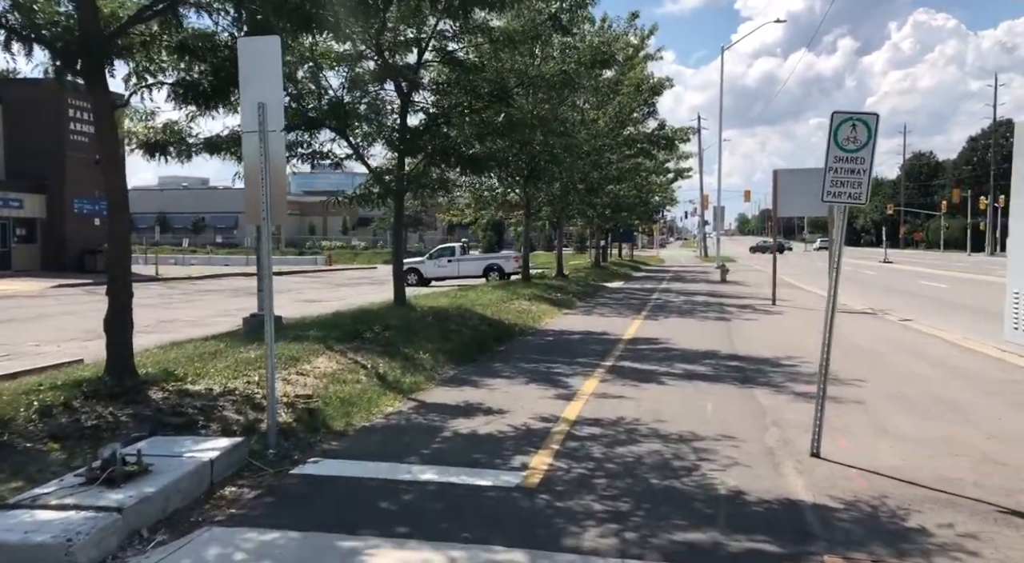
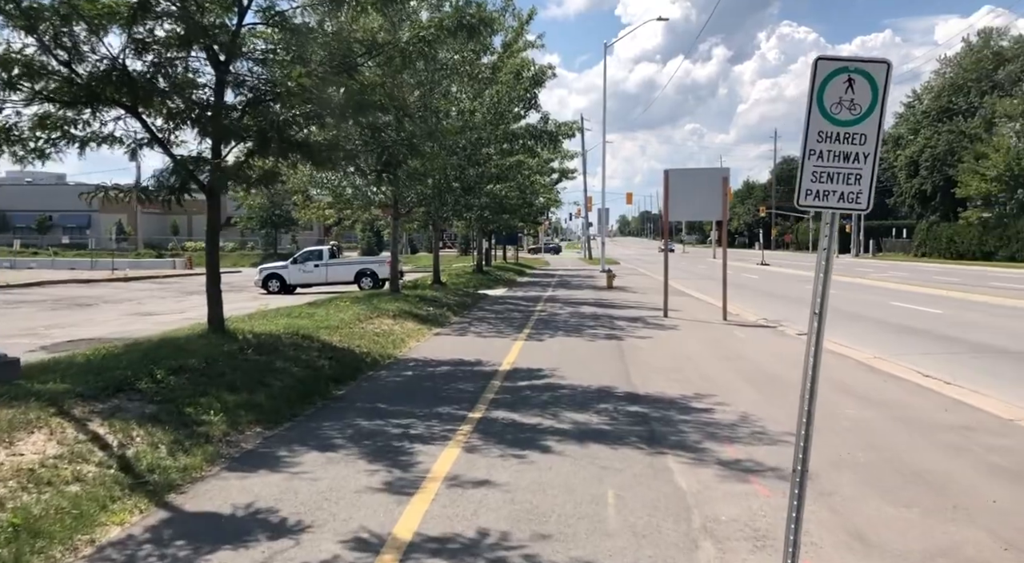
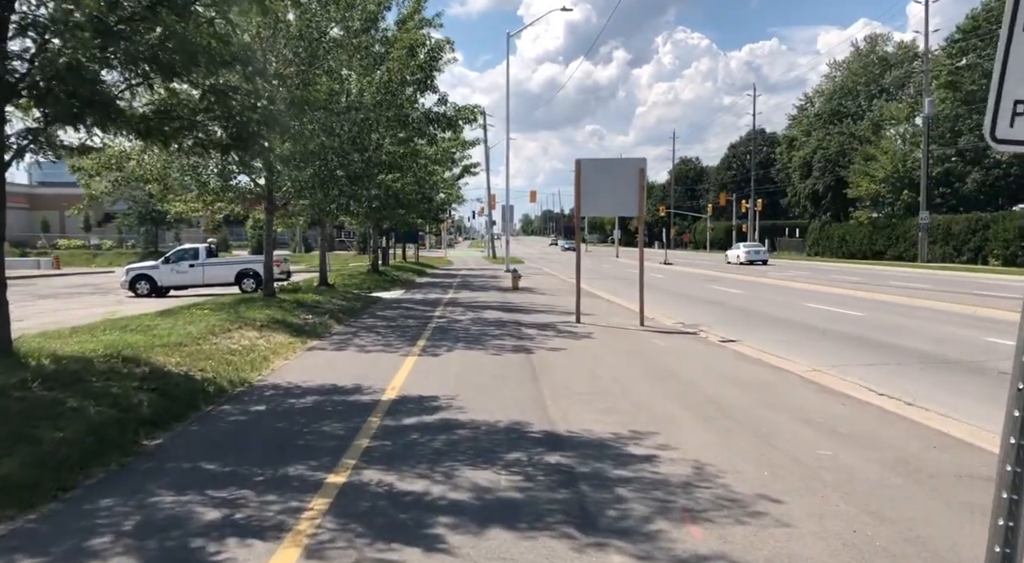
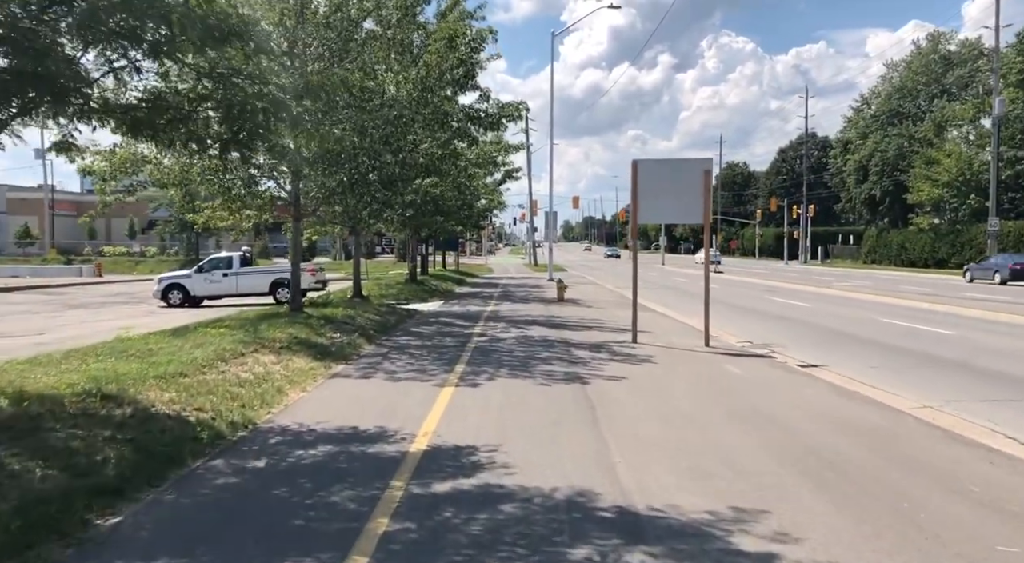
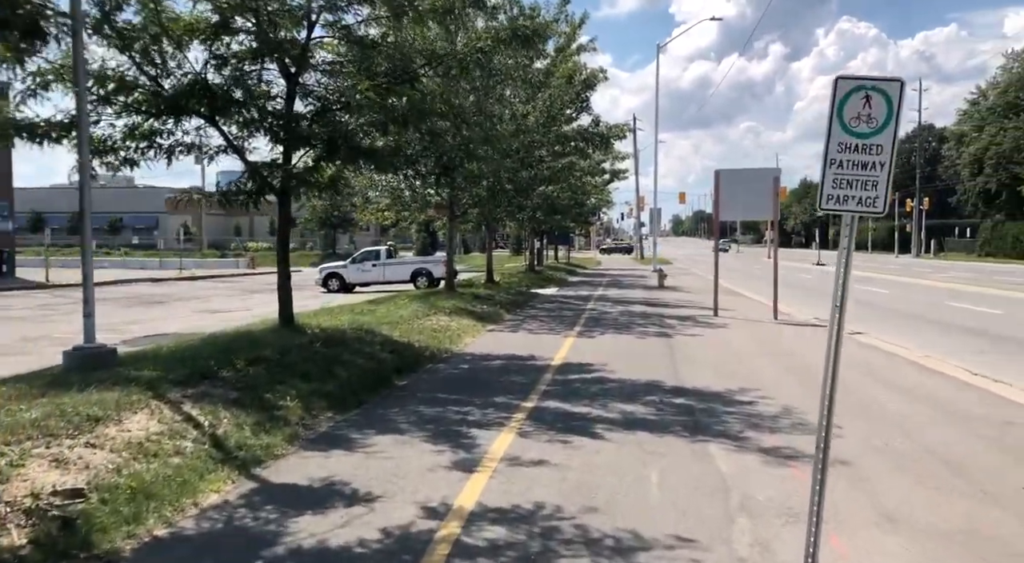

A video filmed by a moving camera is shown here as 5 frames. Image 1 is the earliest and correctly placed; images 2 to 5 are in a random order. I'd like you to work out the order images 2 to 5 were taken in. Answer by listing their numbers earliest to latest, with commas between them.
5, 2, 3, 4
